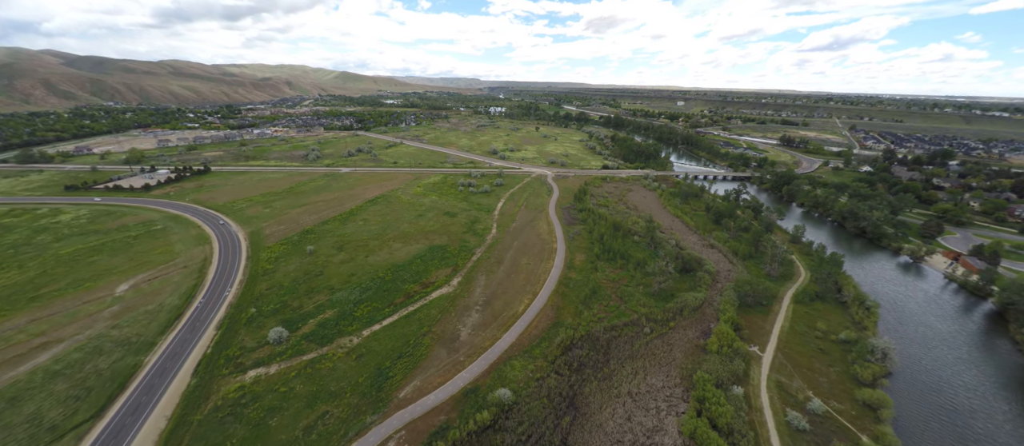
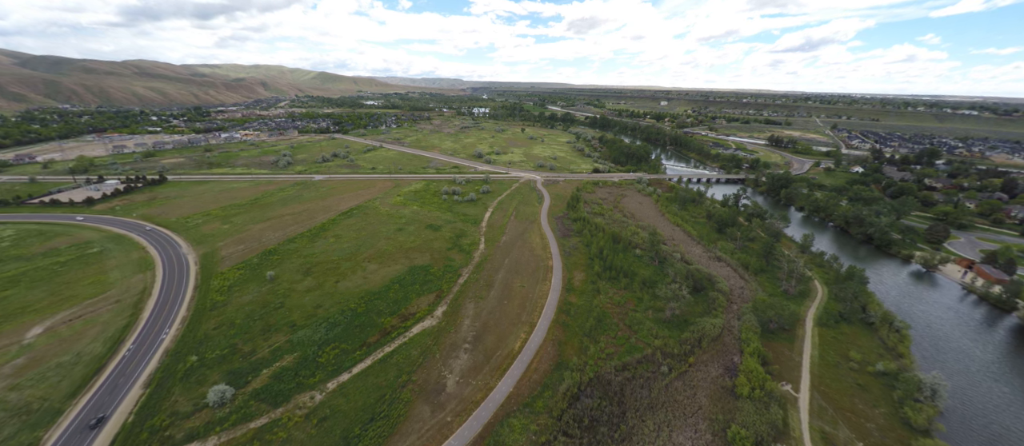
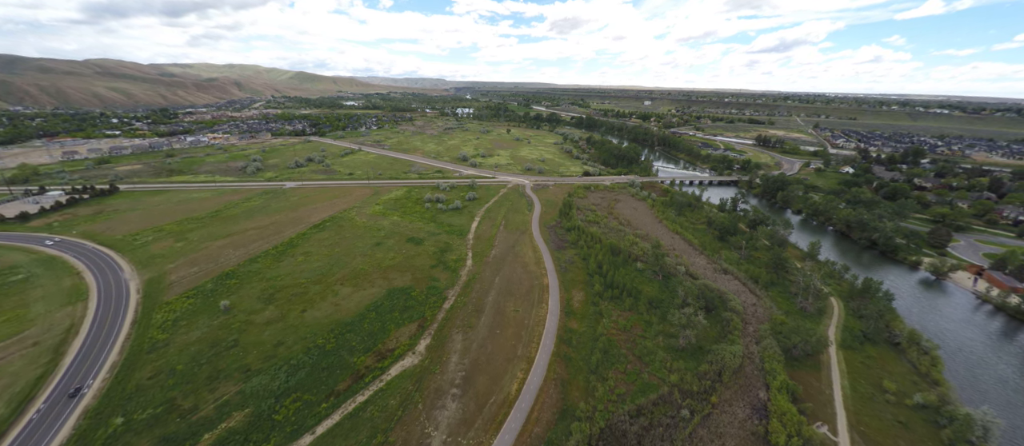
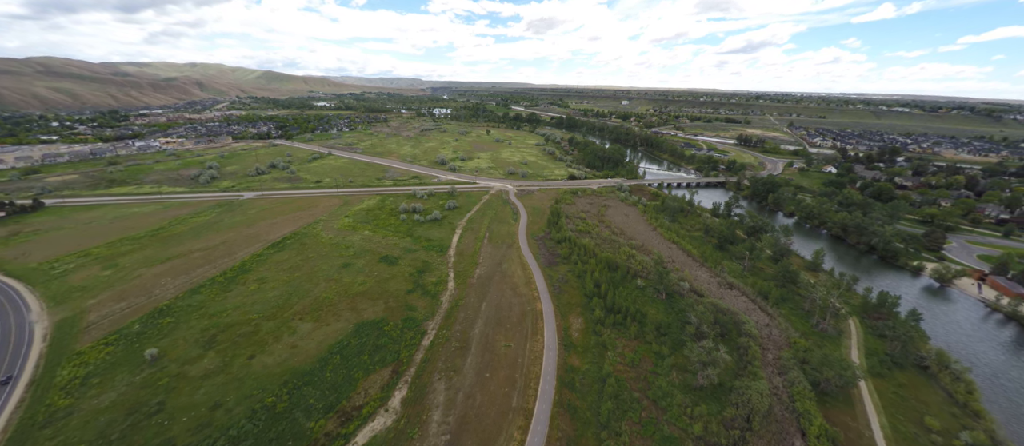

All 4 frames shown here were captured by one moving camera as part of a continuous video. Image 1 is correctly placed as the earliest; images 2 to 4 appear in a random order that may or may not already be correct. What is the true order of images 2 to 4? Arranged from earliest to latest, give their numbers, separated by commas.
2, 3, 4
